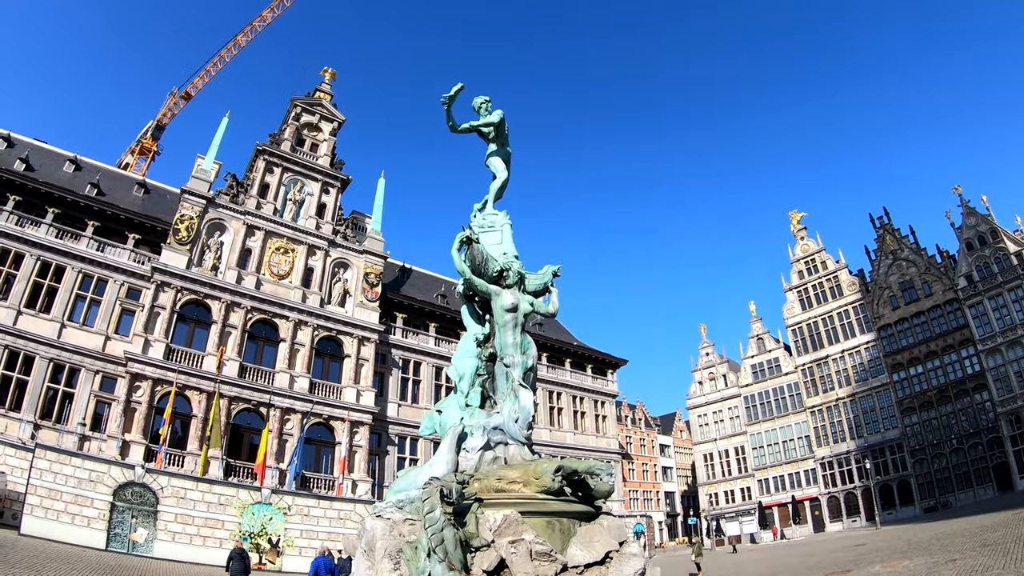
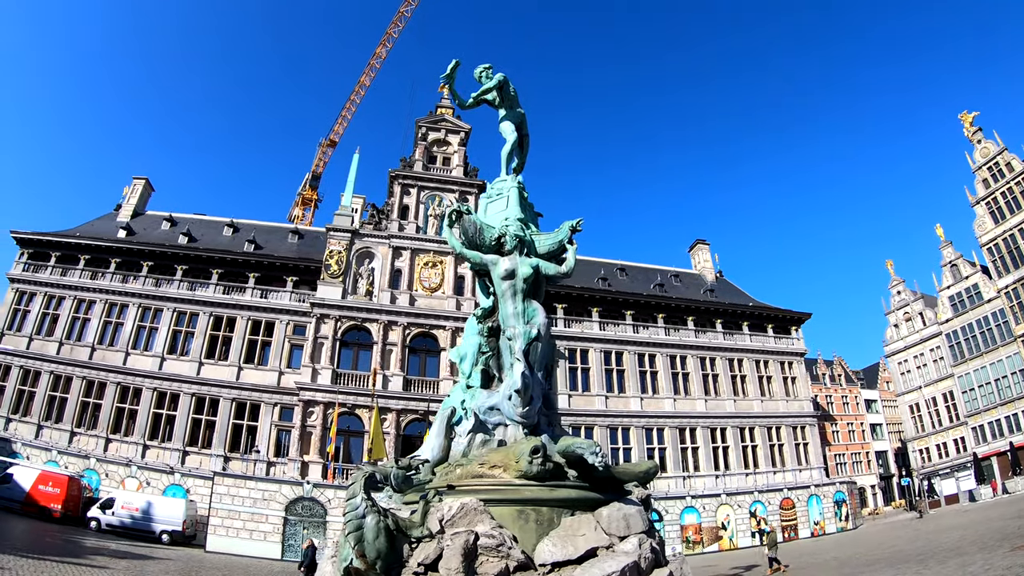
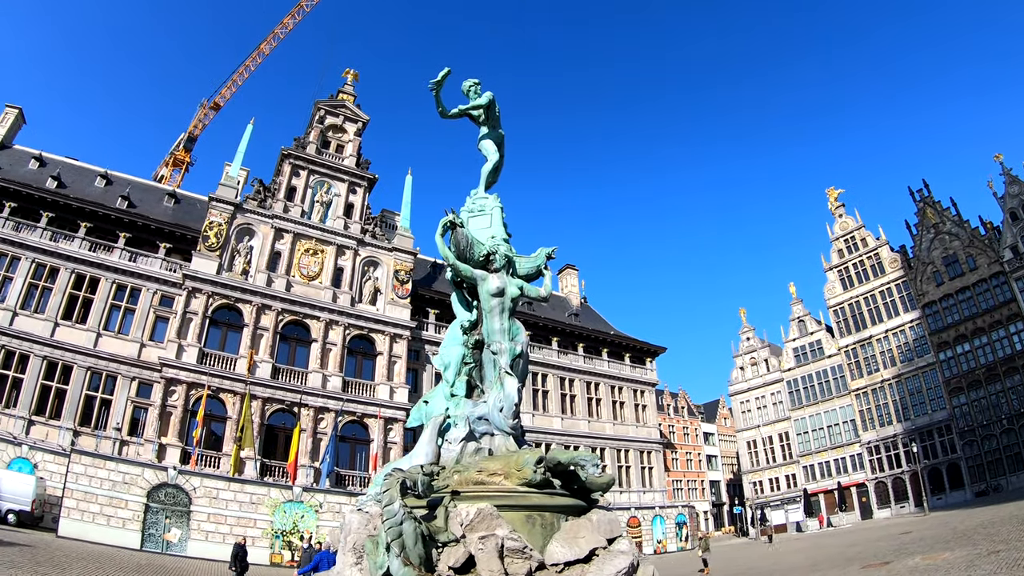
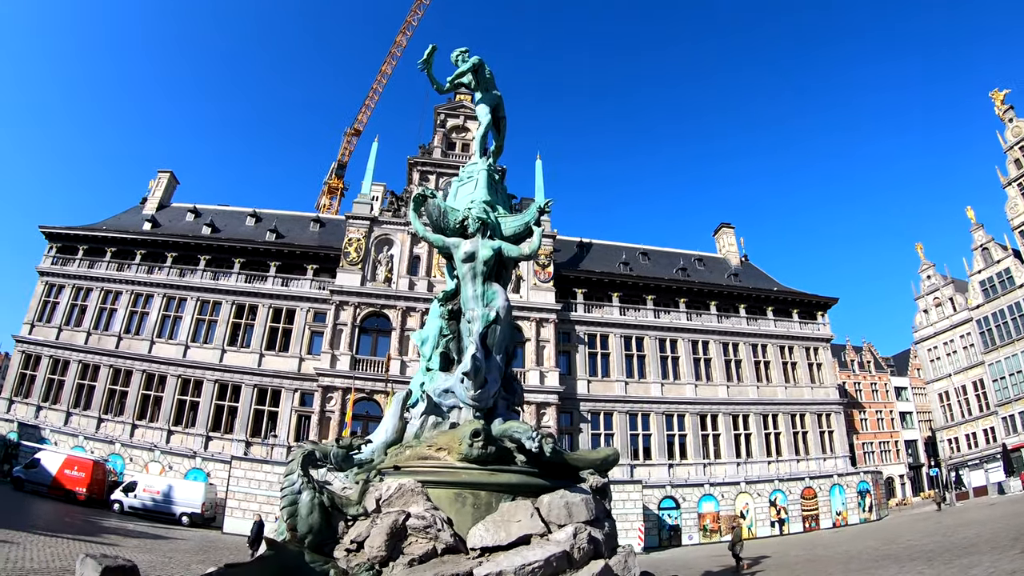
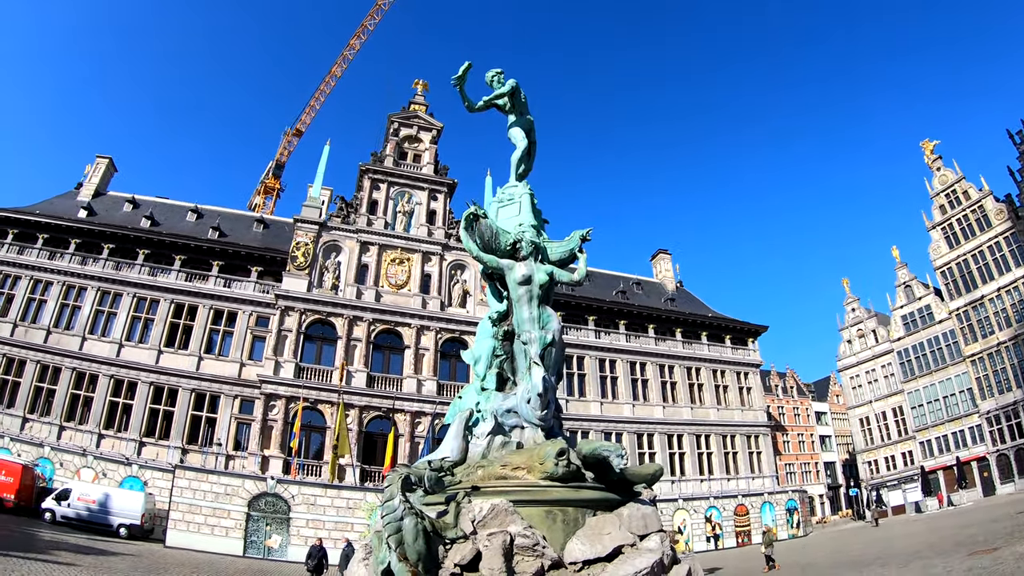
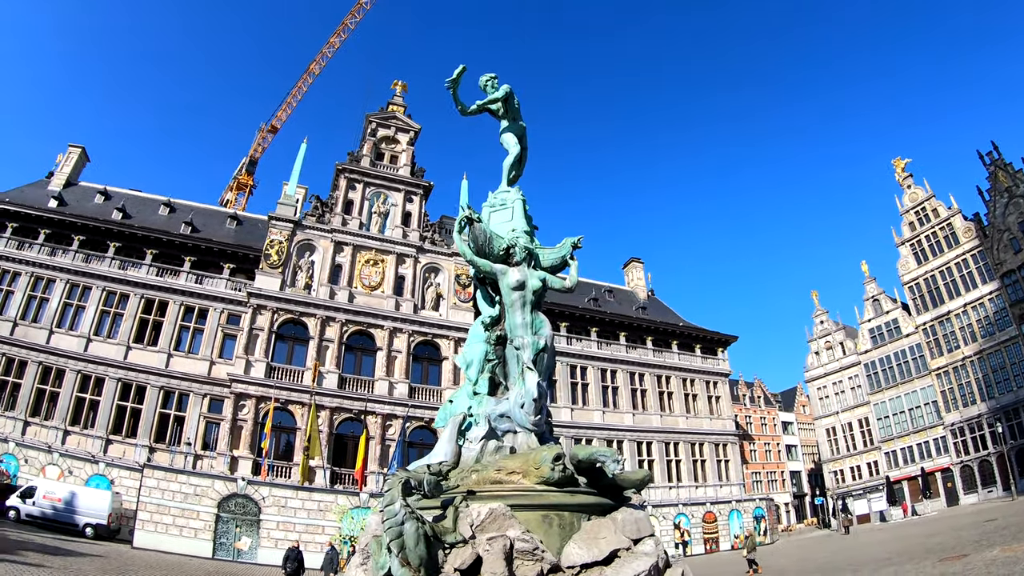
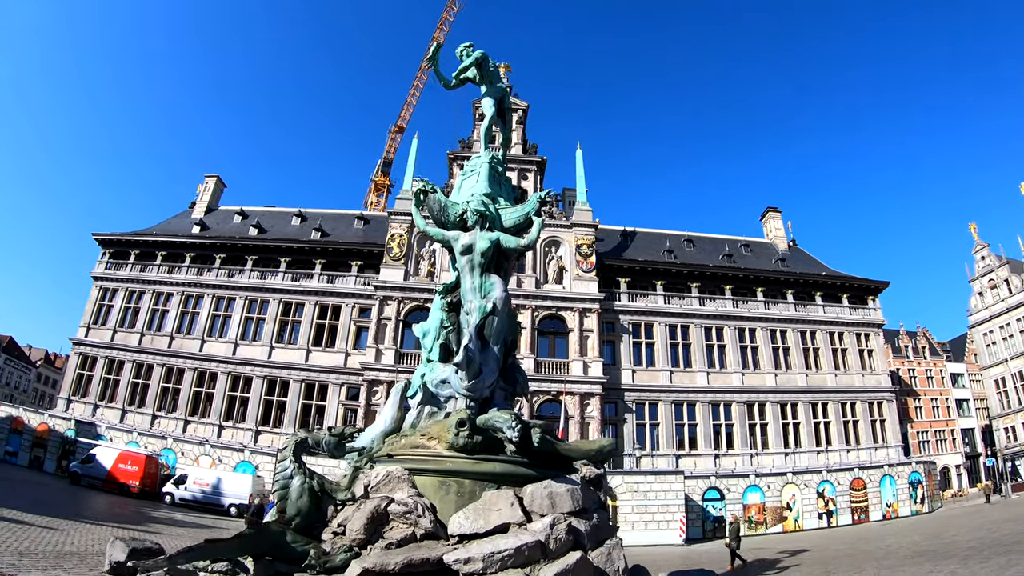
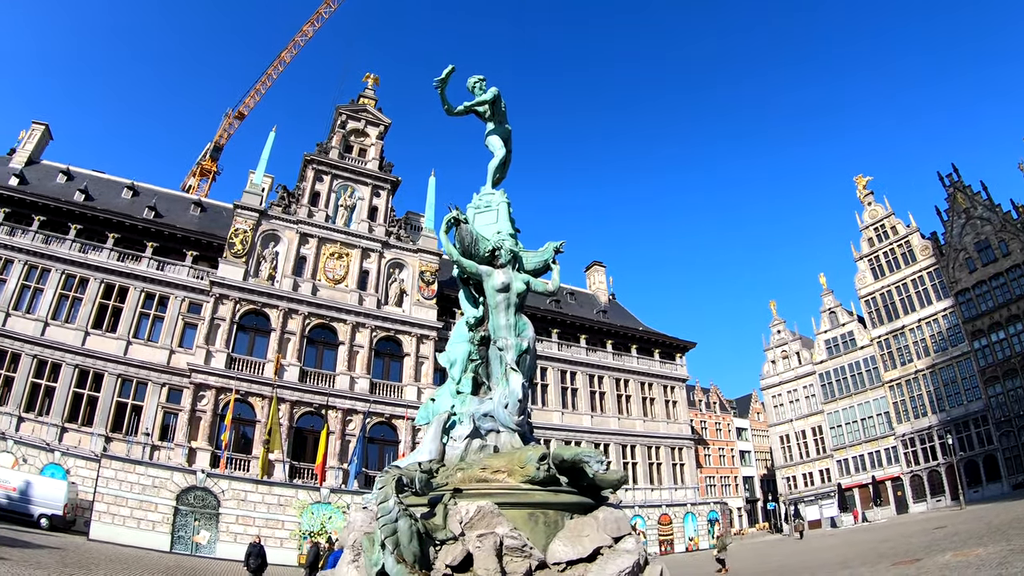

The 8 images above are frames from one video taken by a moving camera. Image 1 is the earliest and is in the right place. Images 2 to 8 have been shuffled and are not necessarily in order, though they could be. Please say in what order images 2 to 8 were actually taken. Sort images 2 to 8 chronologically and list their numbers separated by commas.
3, 8, 6, 5, 2, 4, 7
